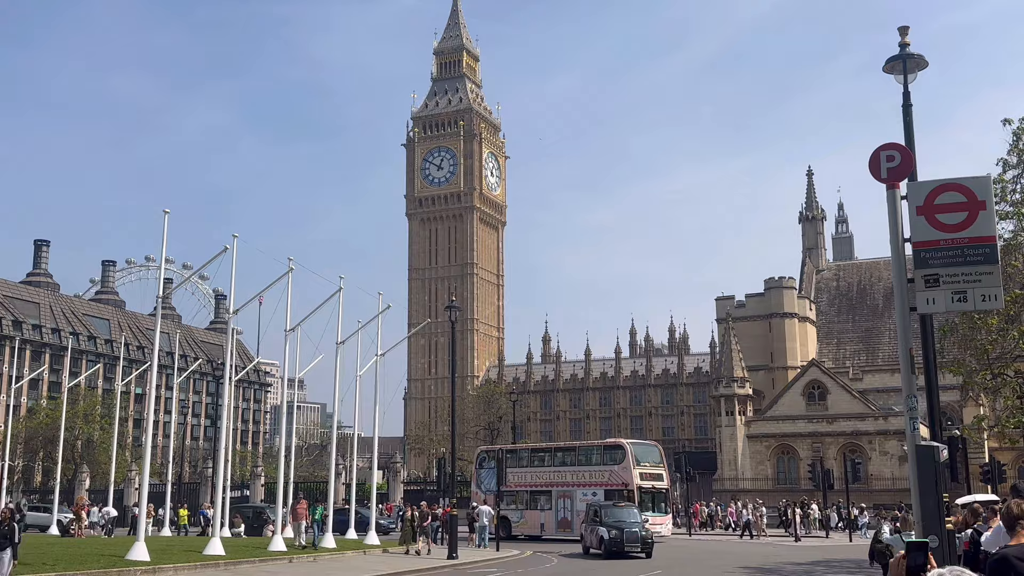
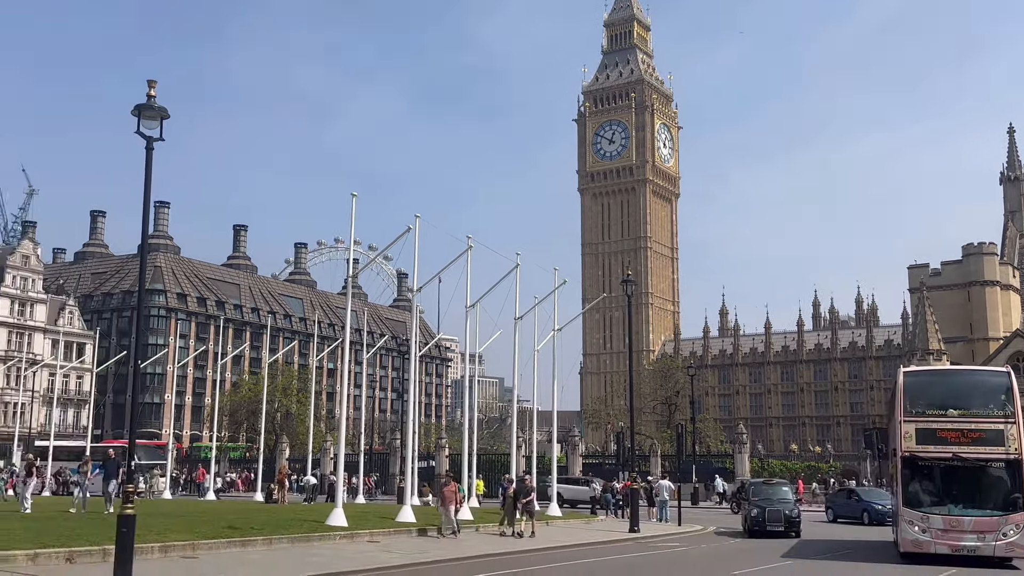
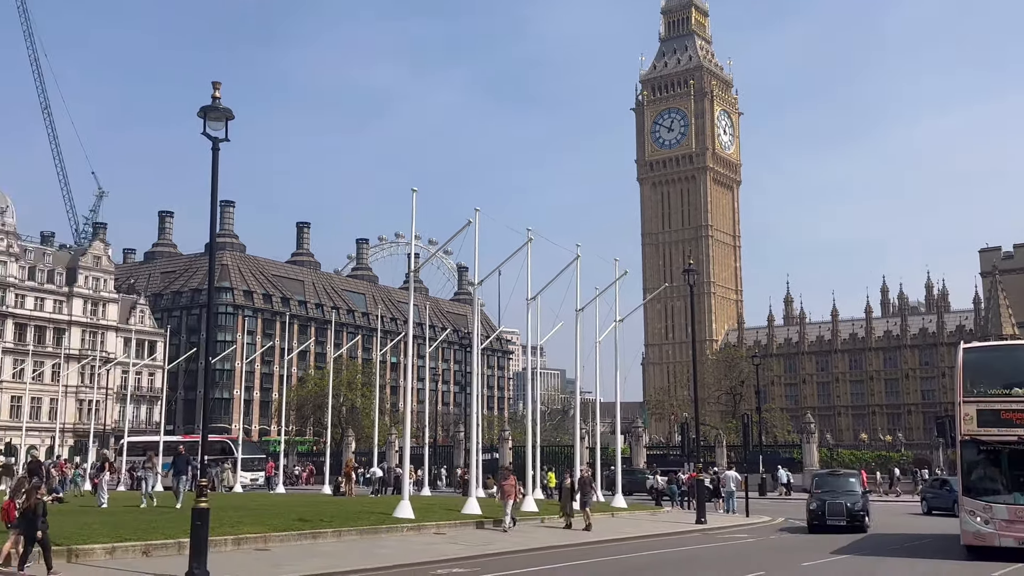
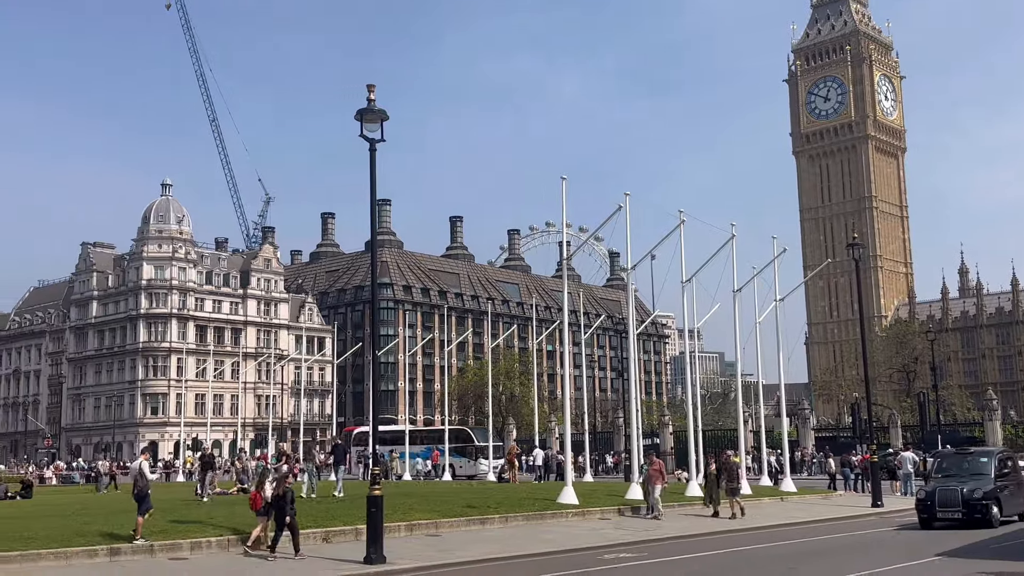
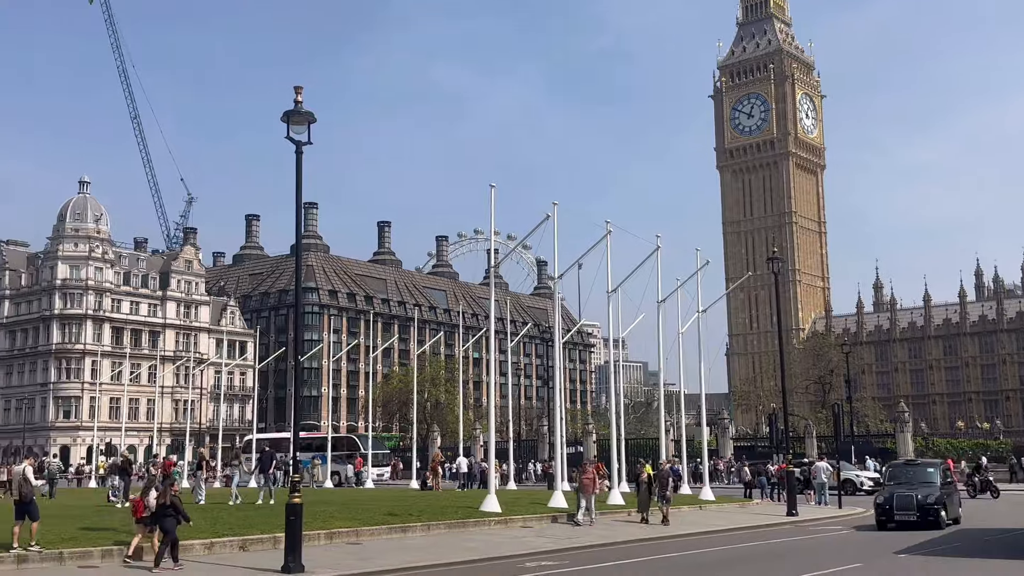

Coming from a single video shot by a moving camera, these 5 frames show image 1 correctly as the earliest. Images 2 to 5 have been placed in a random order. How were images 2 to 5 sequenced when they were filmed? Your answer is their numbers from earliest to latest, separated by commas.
2, 3, 5, 4
